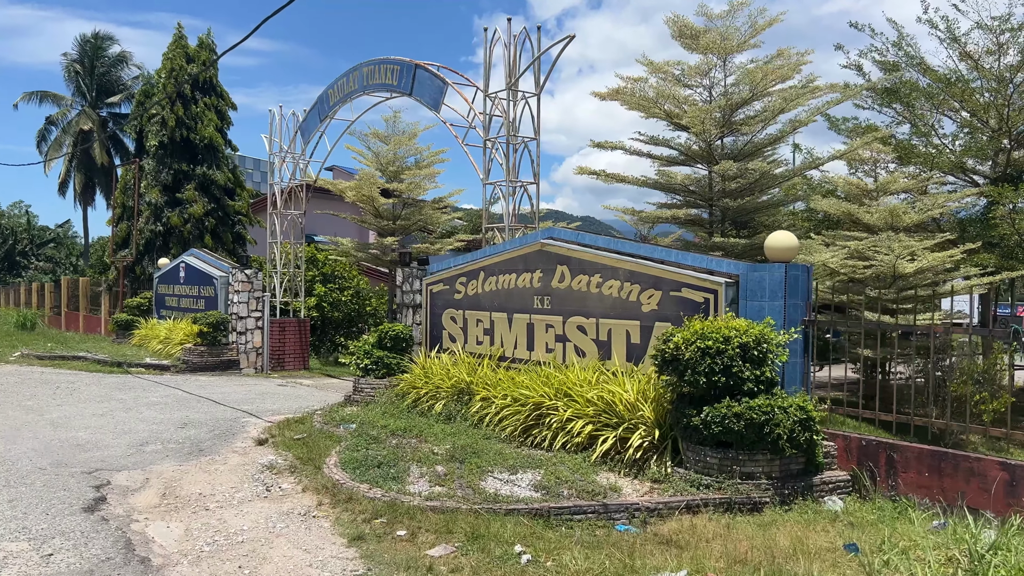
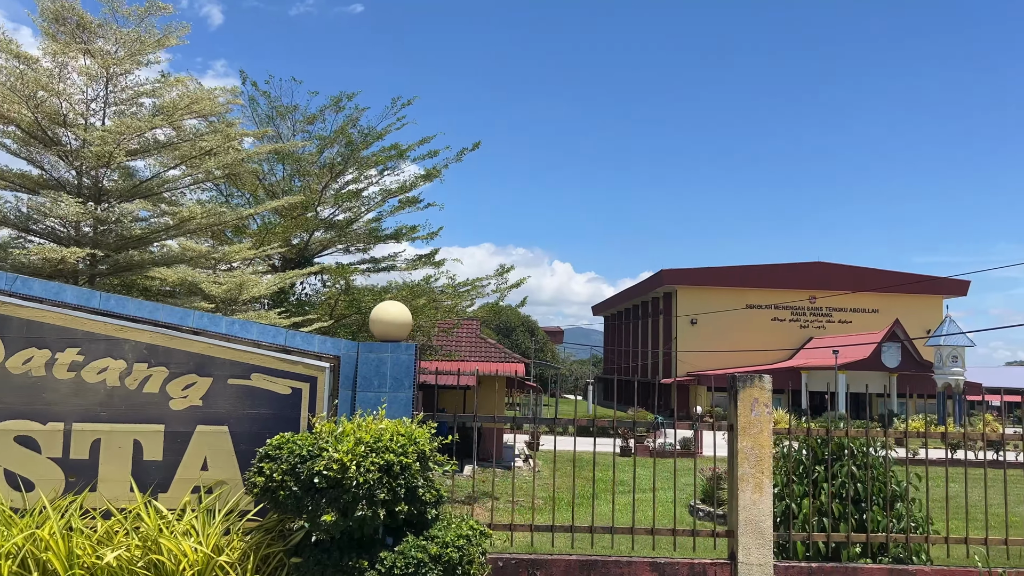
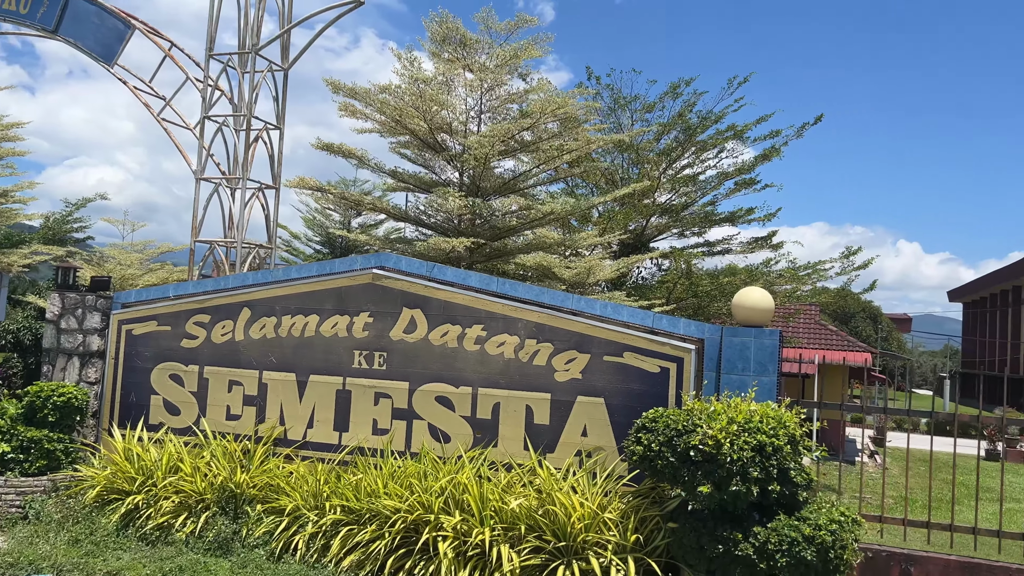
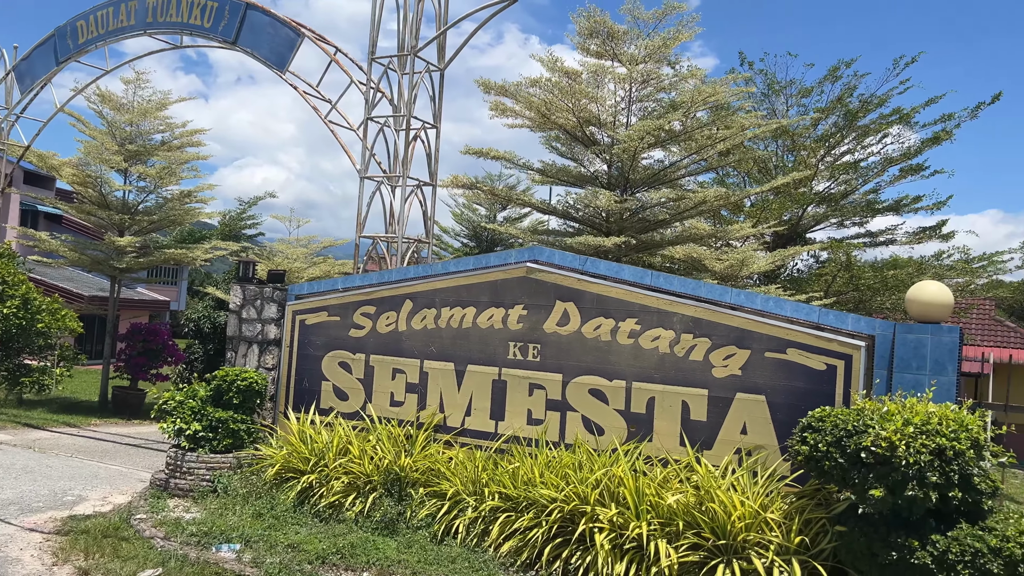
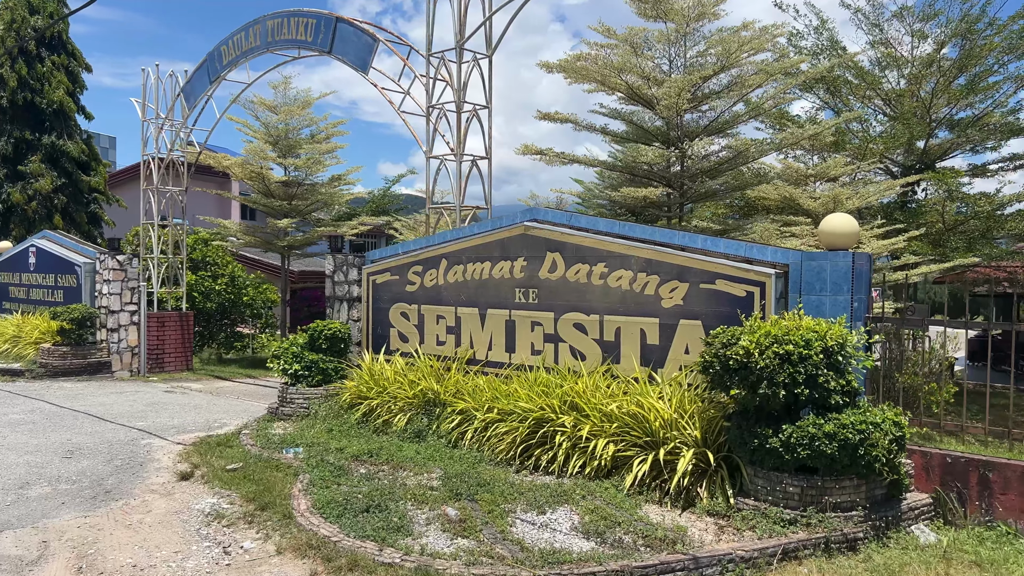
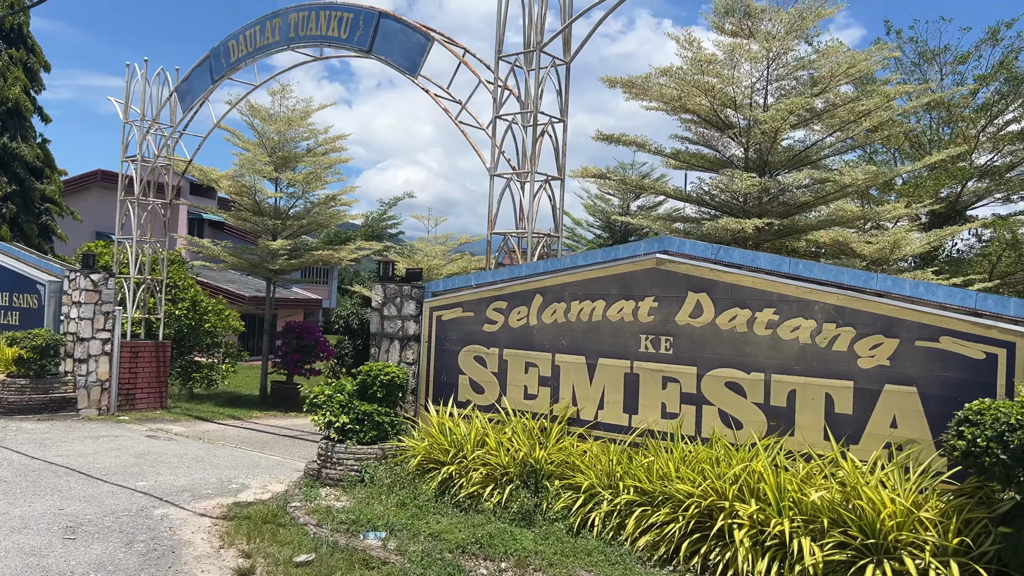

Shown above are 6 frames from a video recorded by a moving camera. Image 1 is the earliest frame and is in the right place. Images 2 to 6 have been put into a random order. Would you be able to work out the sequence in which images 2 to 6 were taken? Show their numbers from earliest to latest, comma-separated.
5, 6, 4, 3, 2
